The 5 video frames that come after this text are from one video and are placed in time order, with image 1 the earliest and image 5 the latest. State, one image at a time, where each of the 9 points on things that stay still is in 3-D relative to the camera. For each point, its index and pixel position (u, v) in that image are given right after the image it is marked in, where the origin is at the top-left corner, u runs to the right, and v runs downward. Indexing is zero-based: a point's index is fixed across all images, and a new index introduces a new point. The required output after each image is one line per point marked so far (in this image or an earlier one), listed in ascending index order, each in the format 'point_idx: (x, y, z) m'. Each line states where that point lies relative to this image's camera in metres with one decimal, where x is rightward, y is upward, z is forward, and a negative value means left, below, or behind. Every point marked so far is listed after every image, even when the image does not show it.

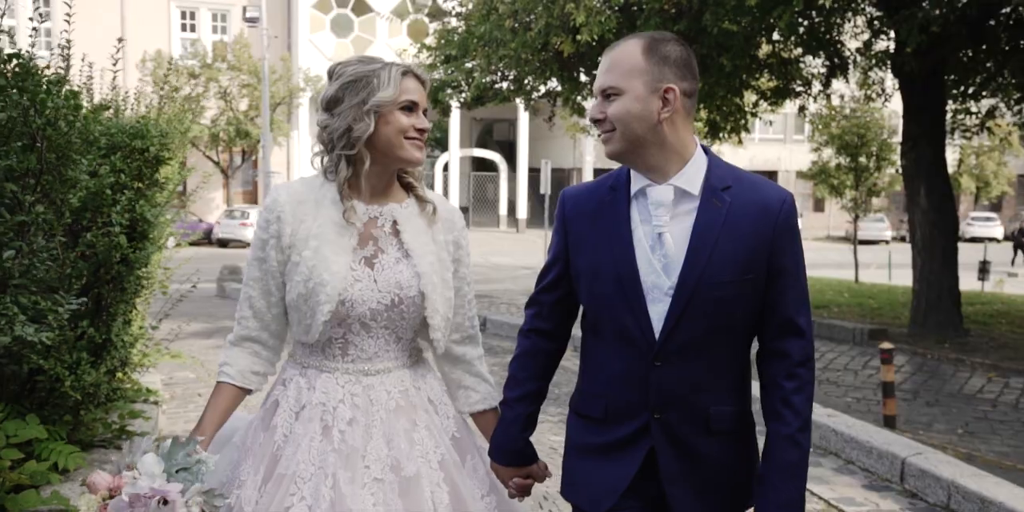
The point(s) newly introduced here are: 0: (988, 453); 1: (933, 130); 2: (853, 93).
0: (+4.3, -1.8, +8.0) m
1: (+6.1, +1.8, +12.8) m
2: (+7.6, +3.7, +19.9) m
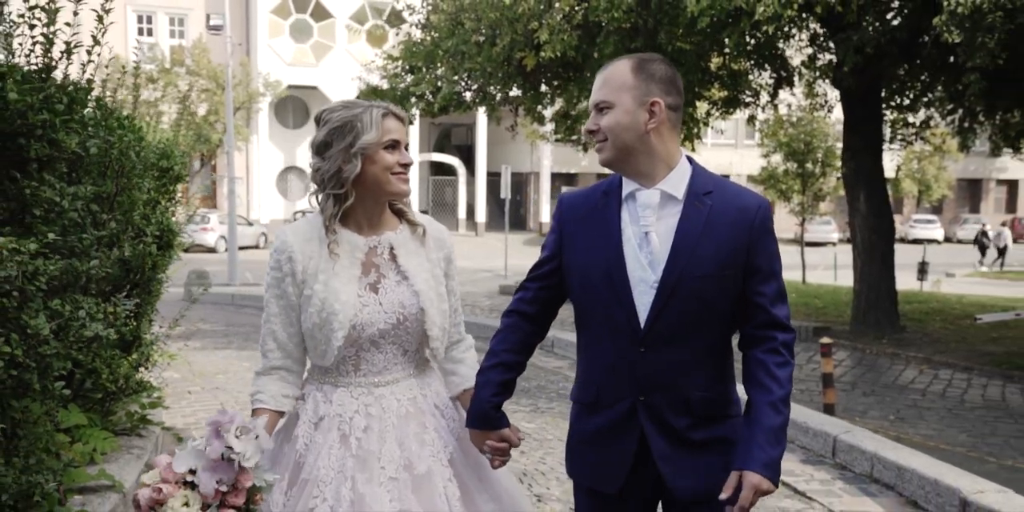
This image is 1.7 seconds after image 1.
0: (+4.0, -1.8, +8.9) m
1: (+5.6, +1.8, +13.8) m
2: (+6.8, +3.6, +21.0) m
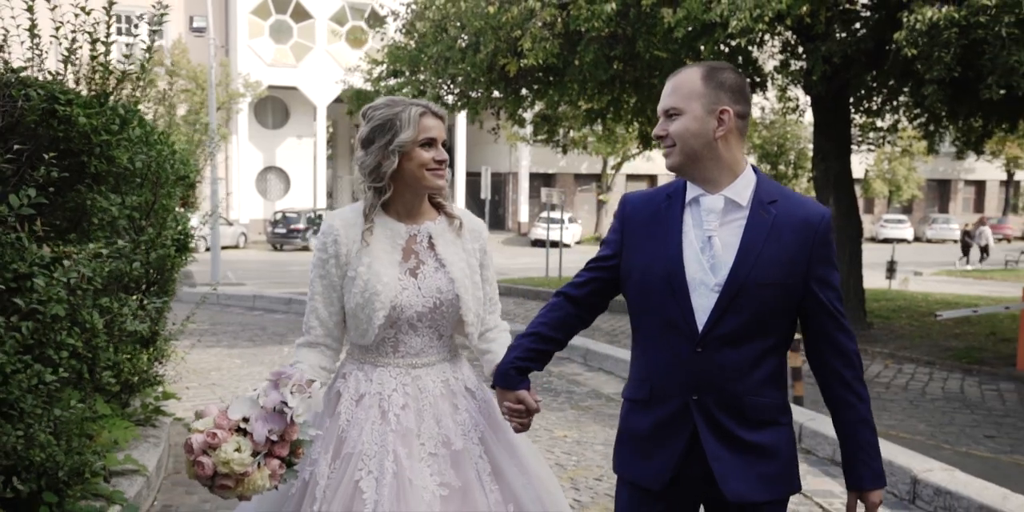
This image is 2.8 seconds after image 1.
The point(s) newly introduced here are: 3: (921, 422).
0: (+3.9, -1.8, +9.5) m
1: (+5.3, +1.8, +14.4) m
2: (+6.3, +3.6, +21.7) m
3: (+4.5, -1.8, +9.7) m
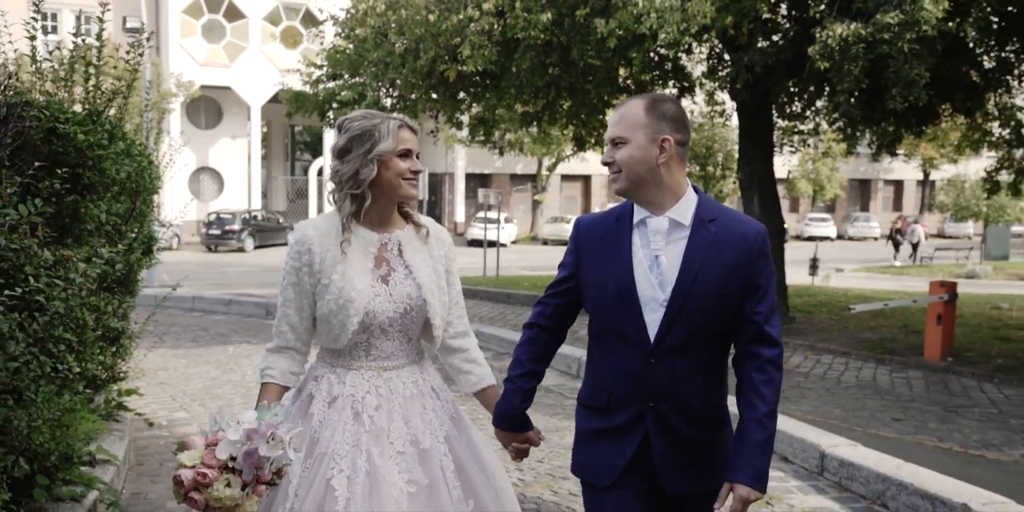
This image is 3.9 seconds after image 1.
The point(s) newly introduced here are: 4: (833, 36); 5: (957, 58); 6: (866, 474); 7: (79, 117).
0: (+3.3, -1.8, +10.3) m
1: (+4.3, +1.8, +15.3) m
2: (+4.8, +3.7, +22.6) m
3: (+3.8, -1.8, +10.5) m
4: (+3.7, +2.6, +10.4) m
5: (+6.3, +2.8, +12.6) m
6: (+2.5, -1.5, +6.2) m
7: (-2.1, +0.7, +4.3) m
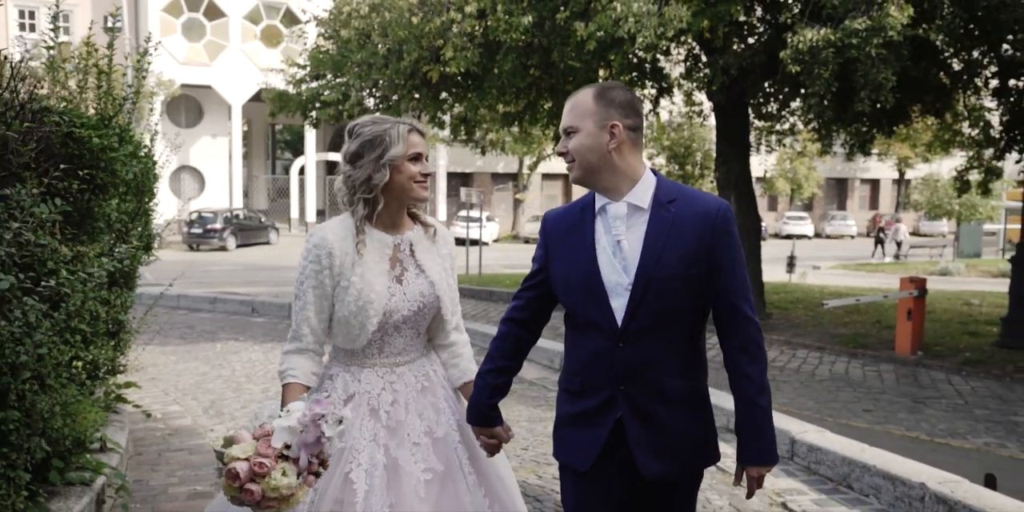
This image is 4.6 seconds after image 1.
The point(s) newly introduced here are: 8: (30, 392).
0: (+3.1, -1.7, +10.7) m
1: (+4.0, +1.9, +15.7) m
2: (+4.3, +3.7, +23.0) m
3: (+3.6, -1.7, +10.9) m
4: (+3.5, +2.6, +10.8) m
5: (+6.0, +2.8, +13.0) m
6: (+2.4, -1.5, +6.6) m
7: (-2.2, +0.7, +4.6) m
8: (-2.1, -0.6, +3.9) m
